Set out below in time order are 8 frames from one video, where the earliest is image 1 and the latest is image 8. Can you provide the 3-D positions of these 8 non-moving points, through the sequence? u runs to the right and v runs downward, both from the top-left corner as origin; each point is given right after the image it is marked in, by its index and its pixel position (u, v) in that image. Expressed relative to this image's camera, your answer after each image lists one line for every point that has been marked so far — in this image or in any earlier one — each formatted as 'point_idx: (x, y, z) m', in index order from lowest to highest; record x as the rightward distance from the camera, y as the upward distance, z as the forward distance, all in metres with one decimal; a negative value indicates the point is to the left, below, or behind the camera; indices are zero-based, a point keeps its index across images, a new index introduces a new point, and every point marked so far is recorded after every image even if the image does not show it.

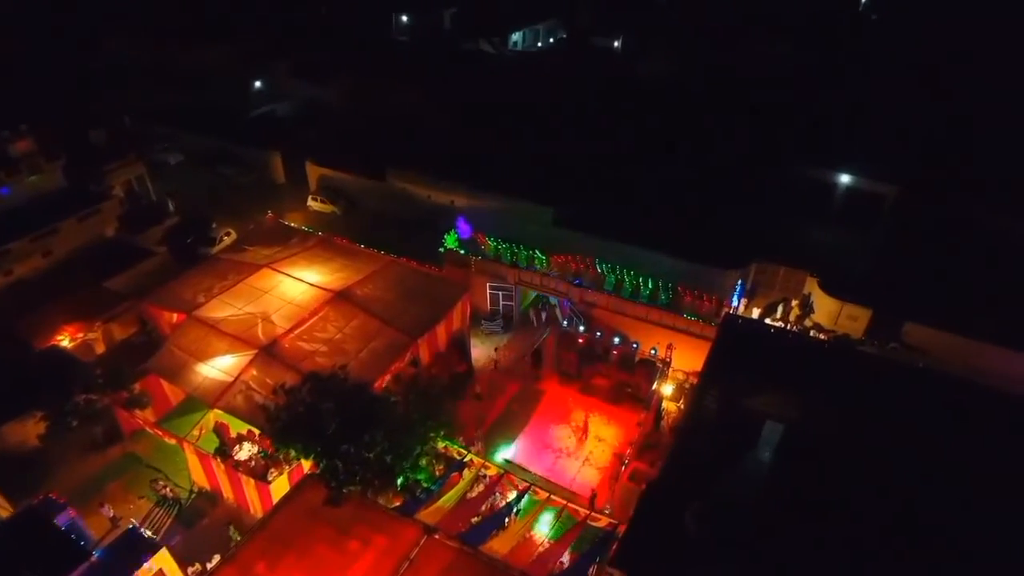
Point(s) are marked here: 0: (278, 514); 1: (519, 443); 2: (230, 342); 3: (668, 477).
0: (-4.9, -4.6, +13.0) m
1: (+0.2, -4.5, +18.4) m
2: (-7.5, -1.4, +16.8) m
3: (+2.9, -3.7, +12.3) m
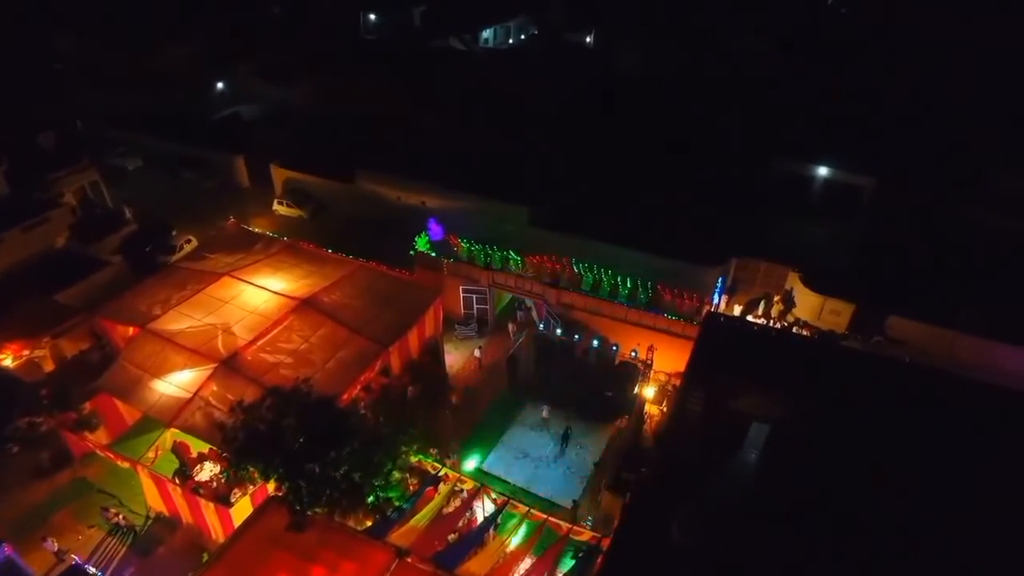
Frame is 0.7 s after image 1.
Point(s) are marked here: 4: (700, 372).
0: (-5.4, -4.8, +12.1) m
1: (-0.5, -4.5, +17.7) m
2: (-8.1, -1.7, +15.9) m
3: (+2.5, -3.7, +11.6) m
4: (+3.9, -1.9, +13.5) m
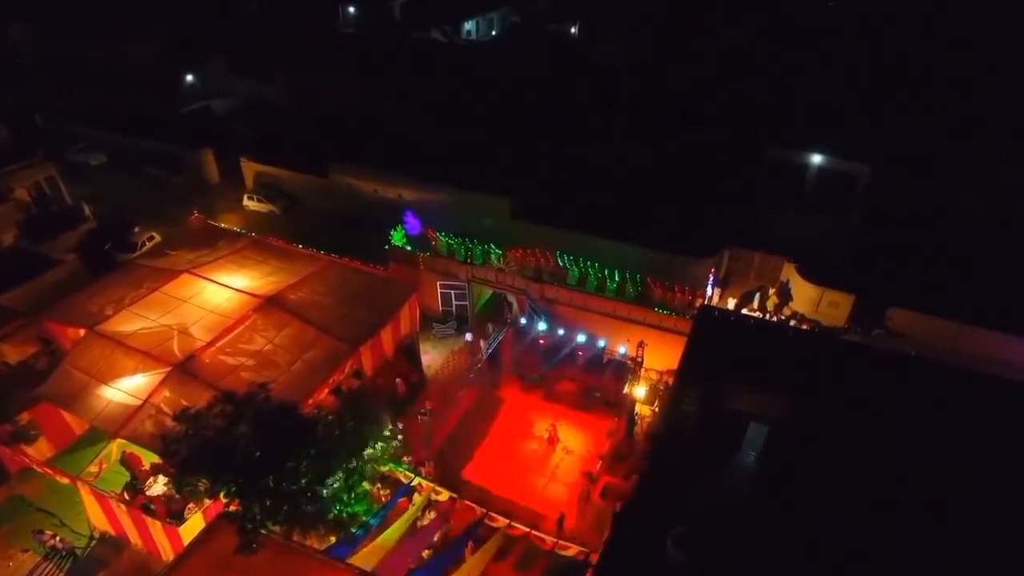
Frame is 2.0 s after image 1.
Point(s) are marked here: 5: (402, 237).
0: (-5.7, -4.7, +10.9) m
1: (-0.9, -4.4, +16.5) m
2: (-8.5, -1.7, +14.6) m
3: (+2.1, -3.5, +10.5) m
4: (+3.5, -1.7, +12.4) m
5: (-3.4, +1.6, +19.7) m
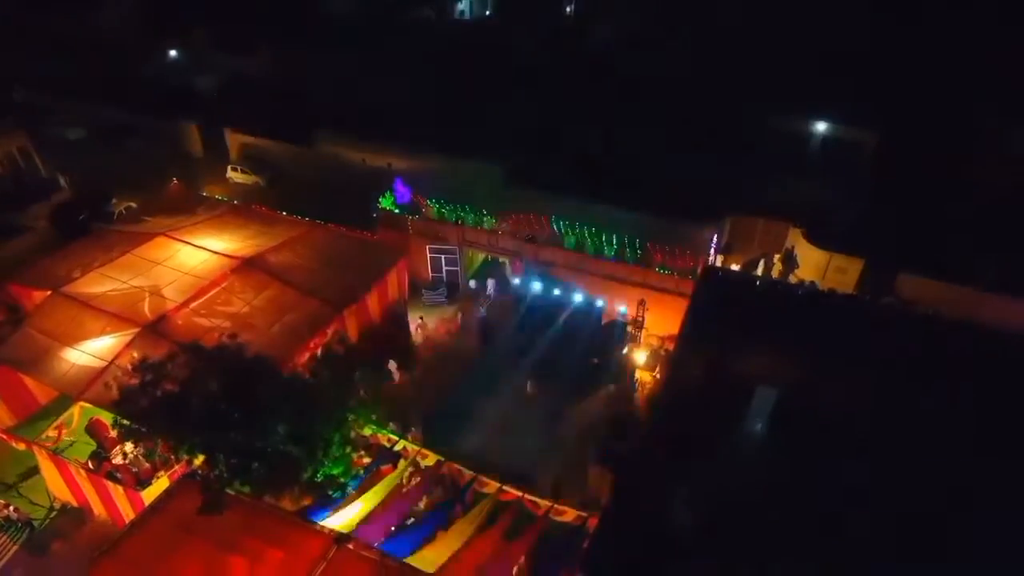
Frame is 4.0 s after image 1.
0: (-5.8, -3.7, +10.0) m
1: (-1.1, -3.4, +15.6) m
2: (-8.7, -0.7, +13.7) m
3: (+2.0, -2.5, +9.7) m
4: (+3.3, -0.7, +11.6) m
5: (-3.6, +2.5, +18.8) m
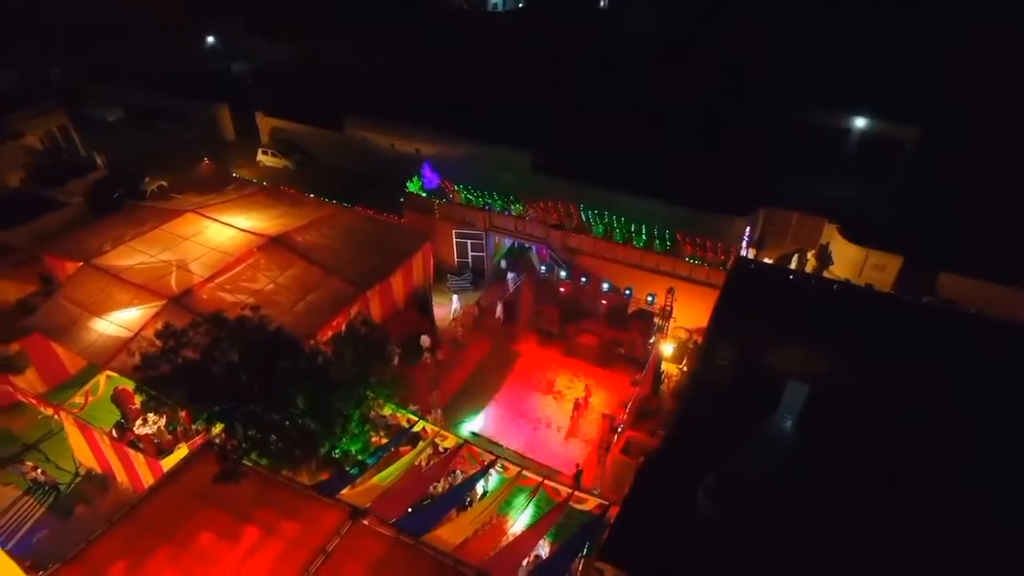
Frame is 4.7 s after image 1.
0: (-5.6, -3.2, +10.0) m
1: (-0.6, -3.1, +15.4) m
2: (-8.2, -0.1, +13.8) m
3: (+2.3, -2.3, +9.3) m
4: (+3.8, -0.5, +11.2) m
5: (-2.8, +3.0, +18.7) m
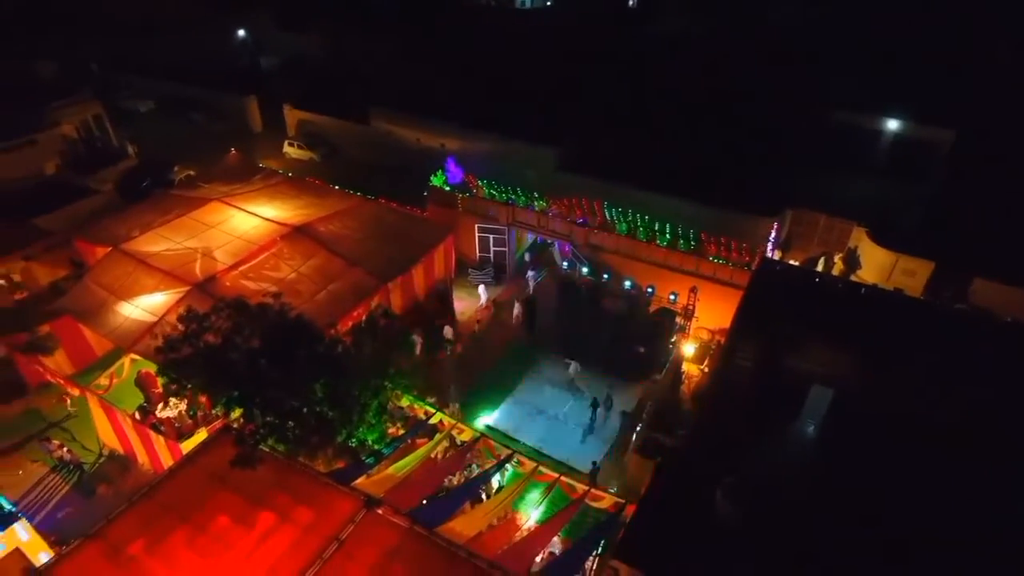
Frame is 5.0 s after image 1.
0: (-5.3, -3.0, +10.1) m
1: (-0.1, -3.0, +15.4) m
2: (-7.7, +0.2, +13.9) m
3: (+2.5, -2.2, +9.2) m
4: (+4.1, -0.5, +11.0) m
5: (-2.1, +3.1, +18.7) m
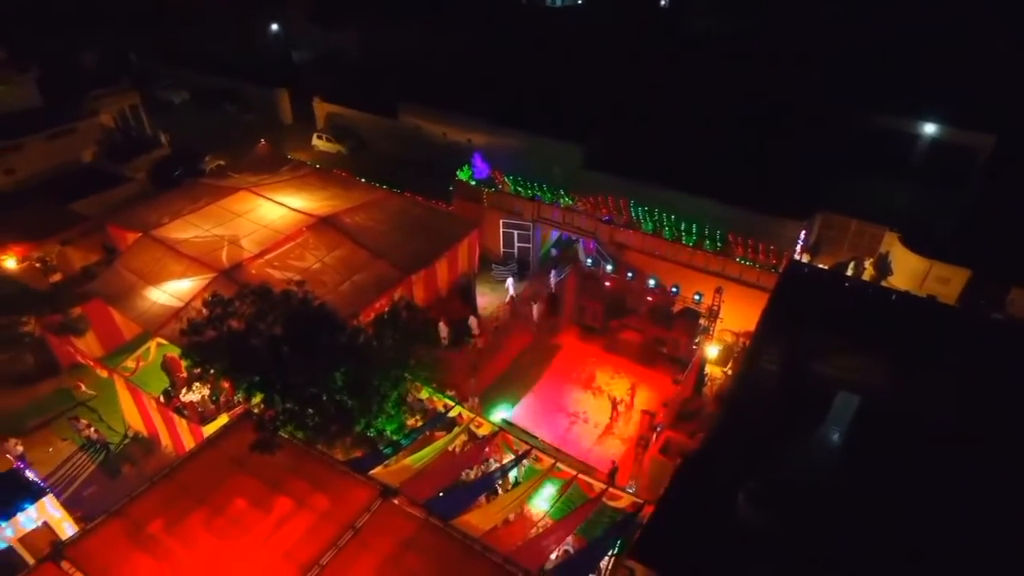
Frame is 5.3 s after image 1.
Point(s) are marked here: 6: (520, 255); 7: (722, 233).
0: (-5.0, -2.7, +10.2) m
1: (+0.3, -2.9, +15.3) m
2: (-7.2, +0.5, +14.1) m
3: (+2.8, -2.2, +9.0) m
4: (+4.5, -0.5, +10.8) m
5: (-1.3, +3.3, +18.7) m
6: (+0.2, +0.9, +18.7) m
7: (+5.7, +1.5, +17.1) m
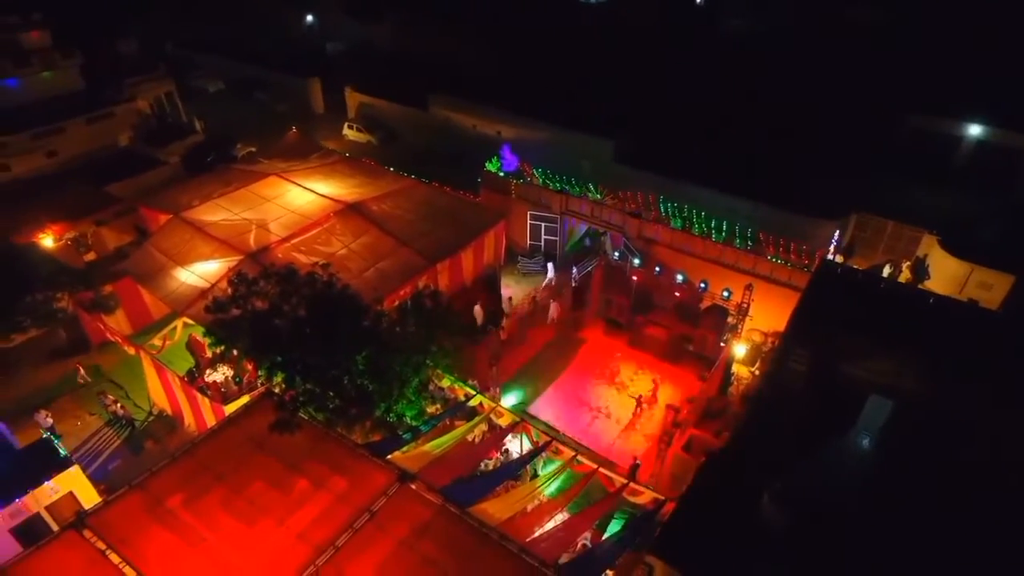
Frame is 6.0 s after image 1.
0: (-4.7, -2.4, +10.2) m
1: (+0.8, -2.7, +15.1) m
2: (-6.7, +0.9, +14.3) m
3: (+3.0, -2.1, +8.8) m
4: (+4.9, -0.5, +10.5) m
5: (-0.5, +3.5, +18.6) m
6: (+1.0, +1.1, +18.5) m
7: (+6.4, +1.5, +16.8) m
